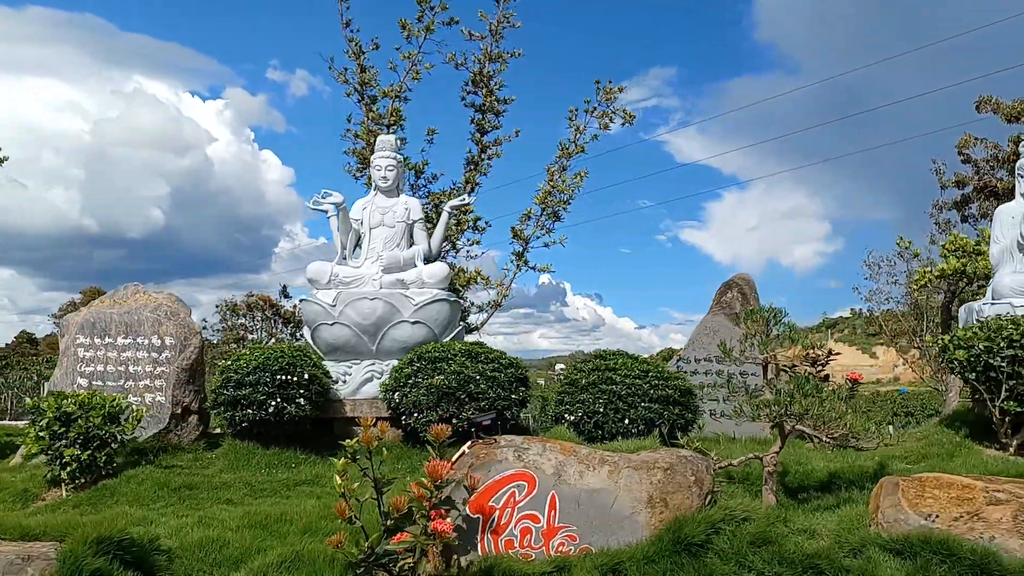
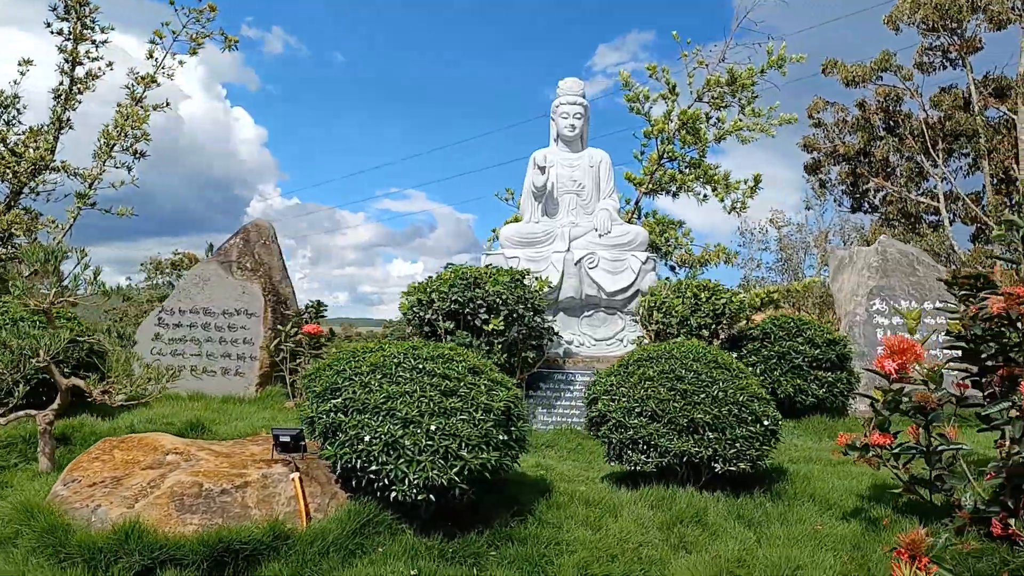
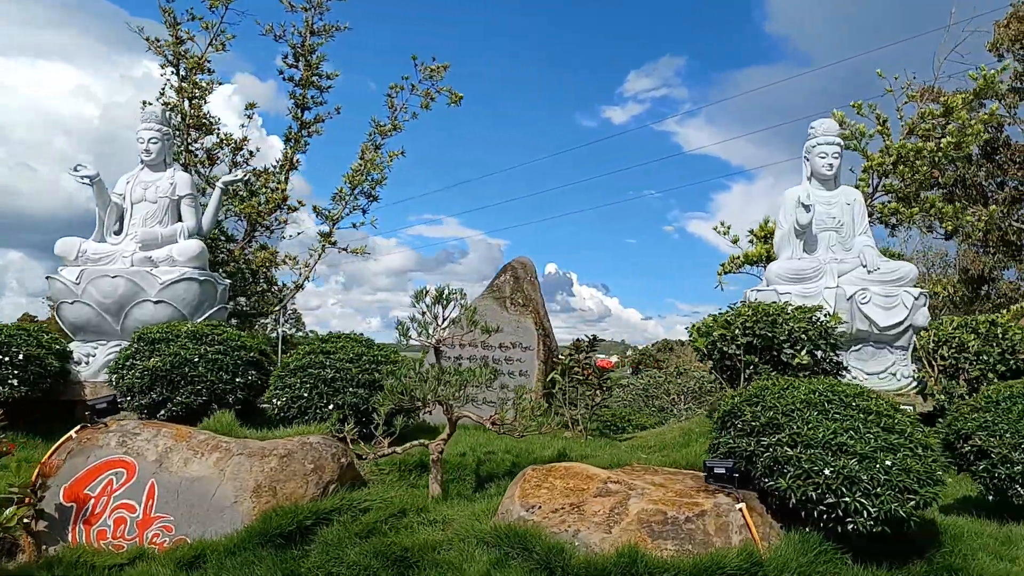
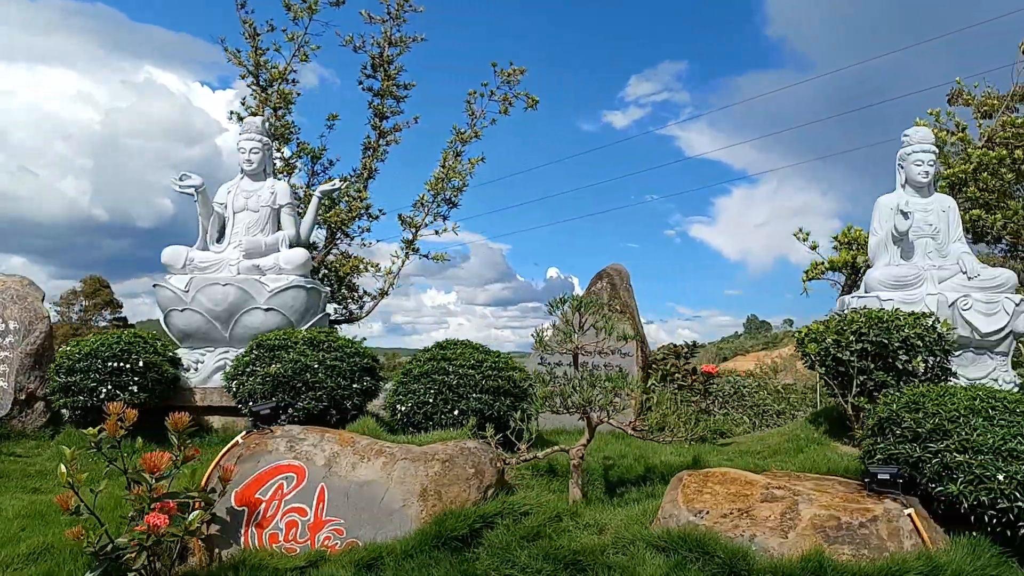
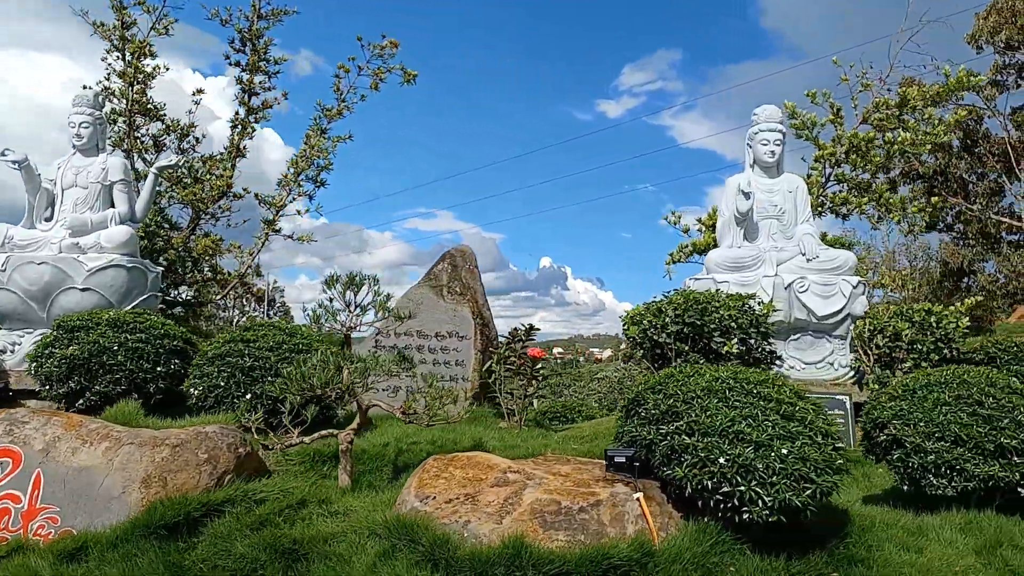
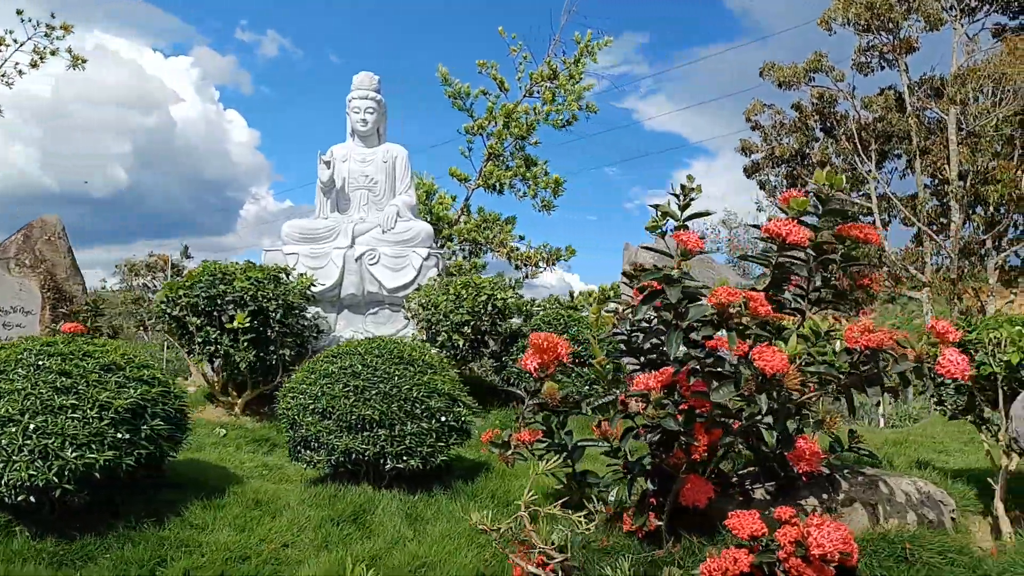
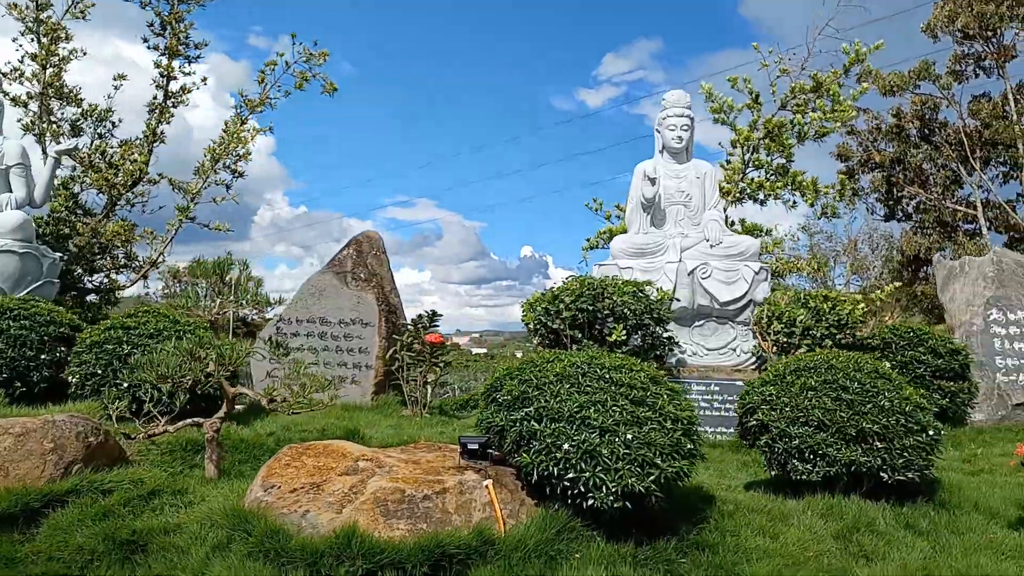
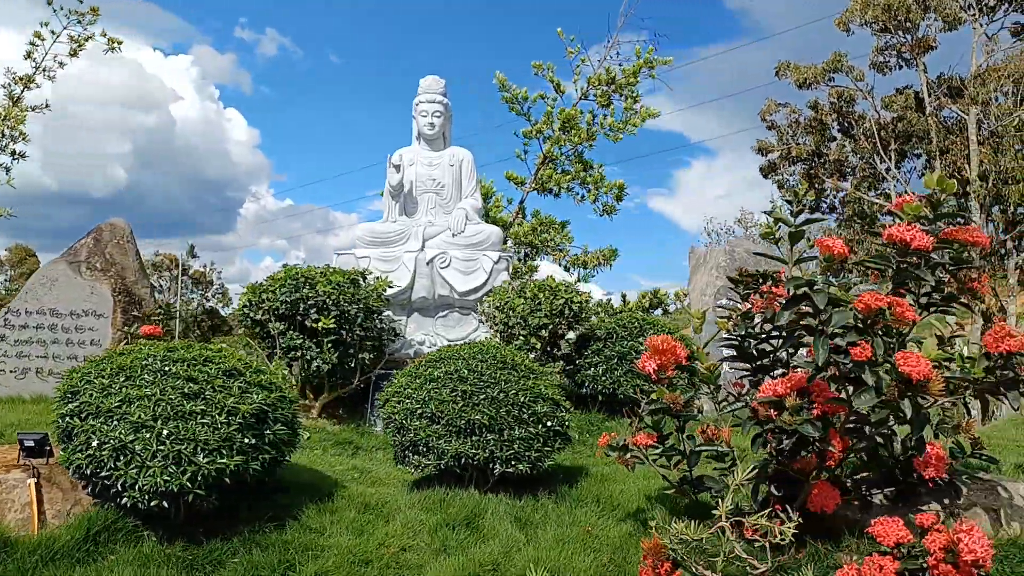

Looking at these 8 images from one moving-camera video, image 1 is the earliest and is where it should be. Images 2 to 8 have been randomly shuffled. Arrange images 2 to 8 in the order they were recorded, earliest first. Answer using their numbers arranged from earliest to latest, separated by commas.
4, 3, 5, 7, 2, 8, 6
